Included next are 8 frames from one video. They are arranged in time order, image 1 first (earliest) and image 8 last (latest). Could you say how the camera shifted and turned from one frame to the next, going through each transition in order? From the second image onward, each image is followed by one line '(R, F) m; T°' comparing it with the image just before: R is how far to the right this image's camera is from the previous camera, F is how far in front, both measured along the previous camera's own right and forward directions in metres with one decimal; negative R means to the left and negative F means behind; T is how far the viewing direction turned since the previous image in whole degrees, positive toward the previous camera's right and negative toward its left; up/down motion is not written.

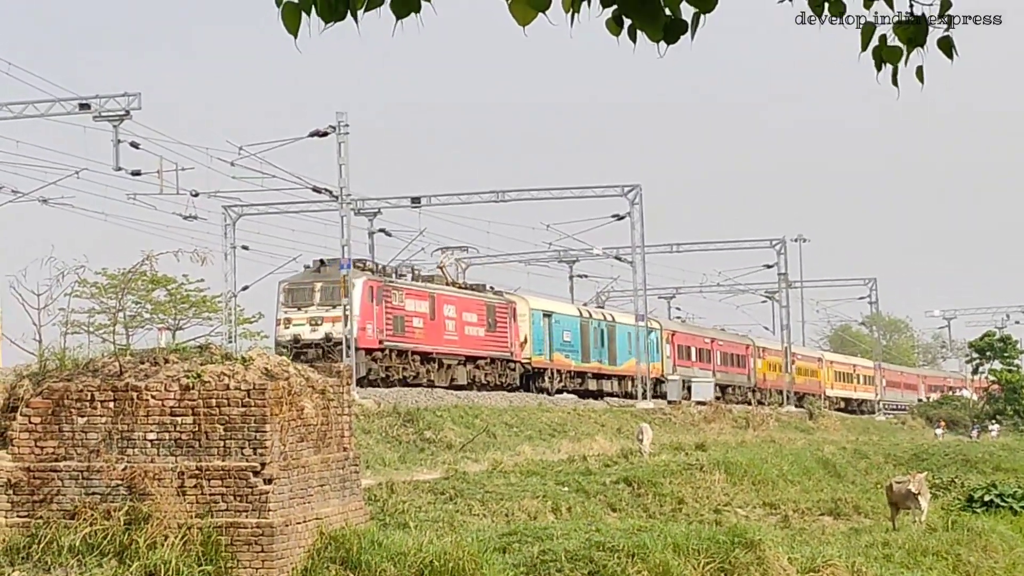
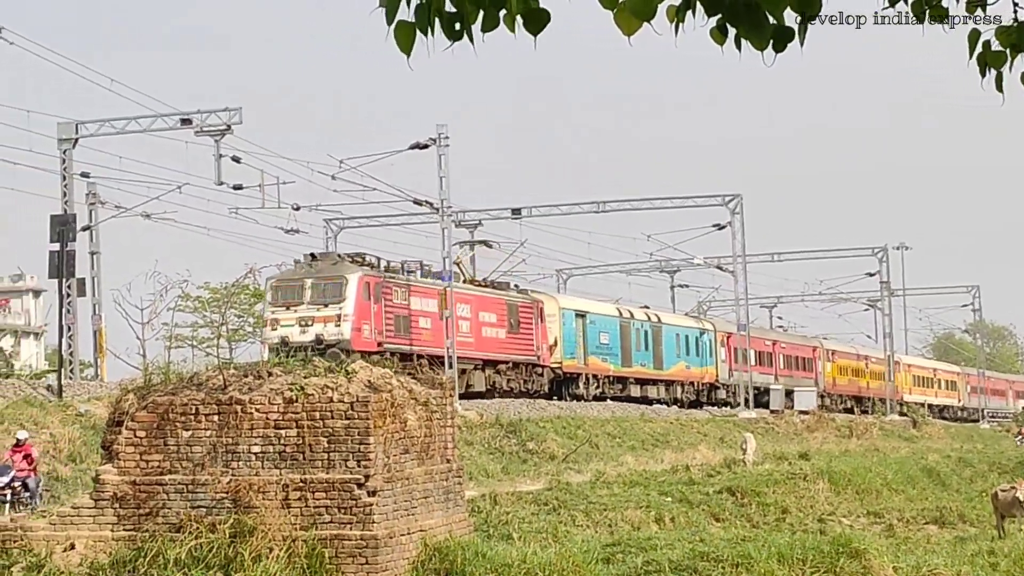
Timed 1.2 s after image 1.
(-0.7, 0.0) m; -1°
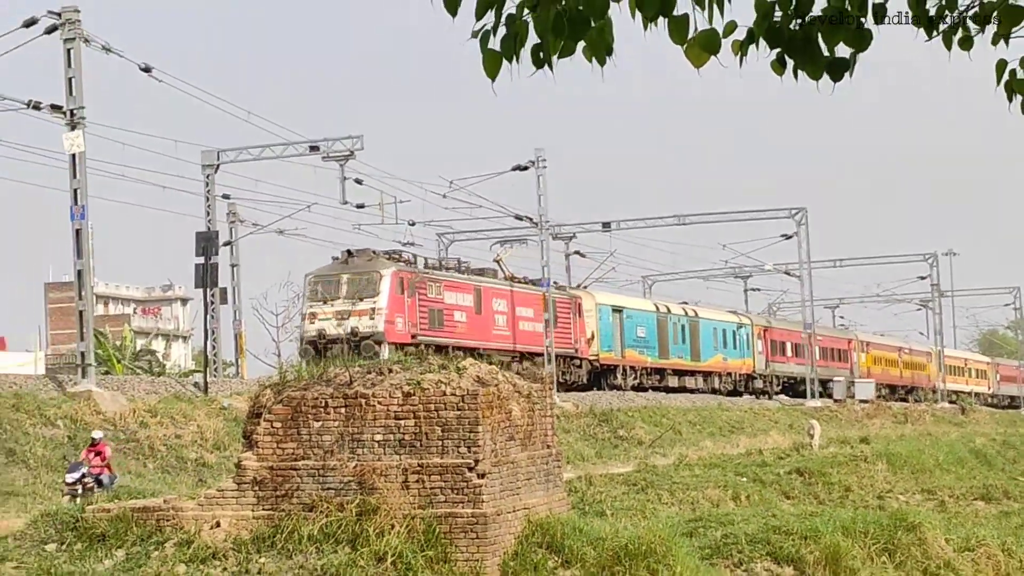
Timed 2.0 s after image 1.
(-0.7, -1.2) m; -1°
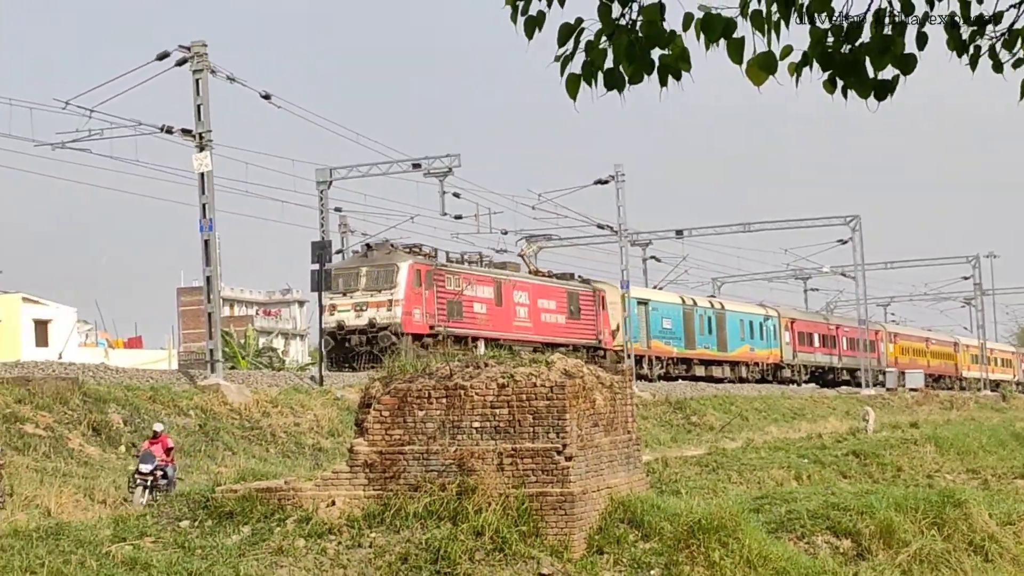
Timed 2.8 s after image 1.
(-0.7, -1.2) m; -1°
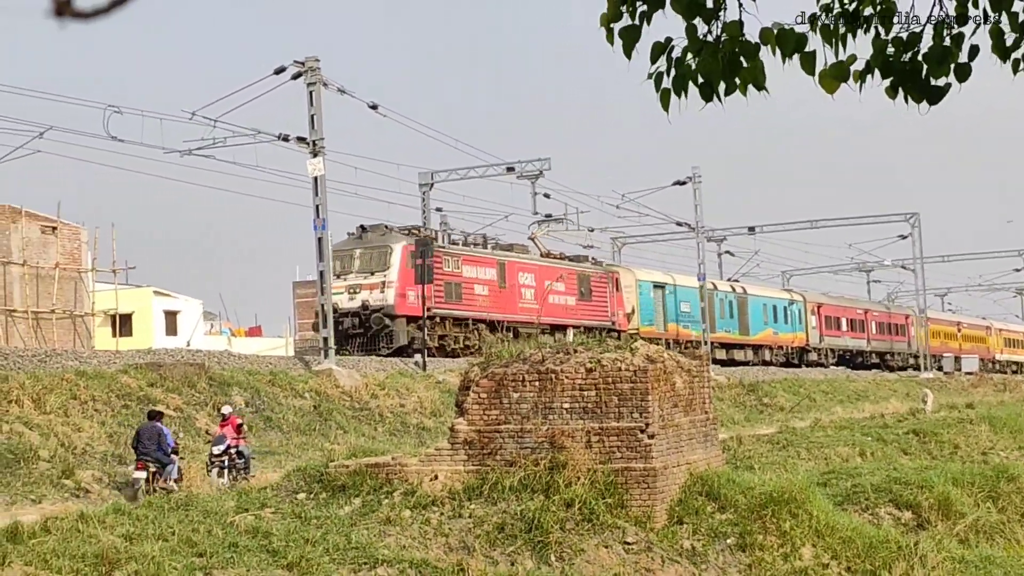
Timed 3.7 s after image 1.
(-0.7, -1.1) m; -1°
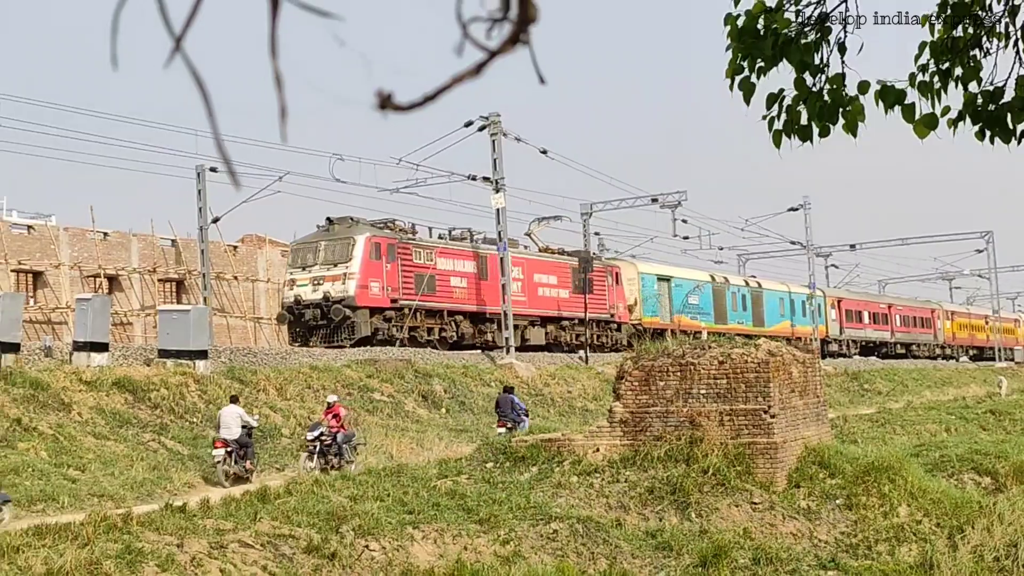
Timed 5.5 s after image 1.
(-1.2, -3.2) m; -3°
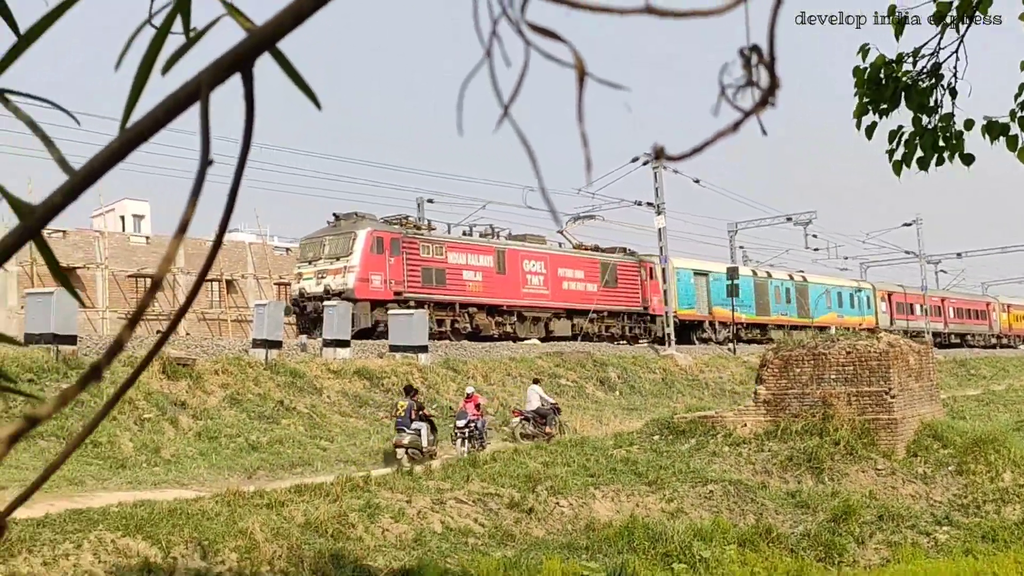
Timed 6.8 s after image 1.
(-0.7, -3.9) m; -6°
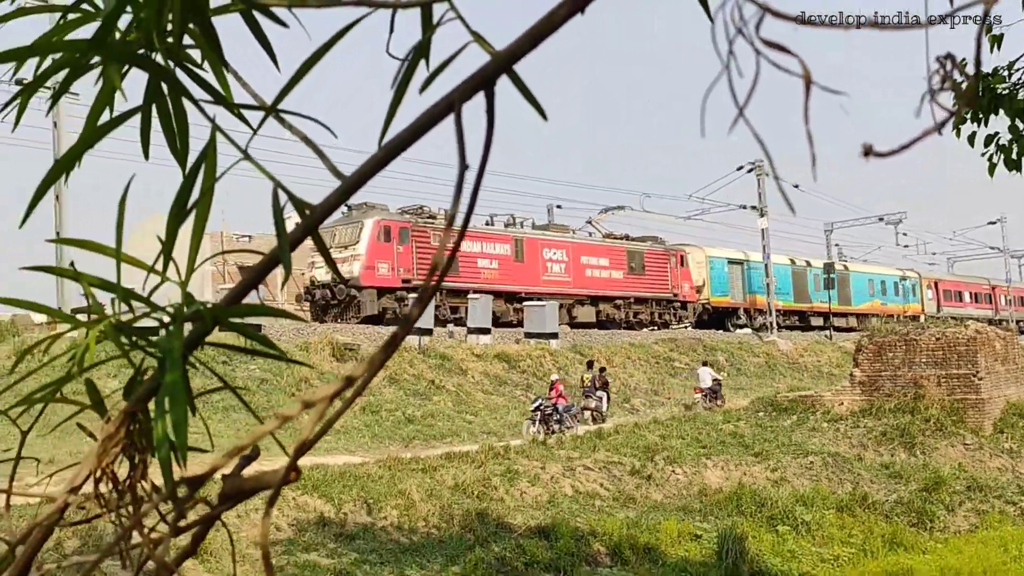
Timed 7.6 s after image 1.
(+0.5, -2.8) m; -7°
